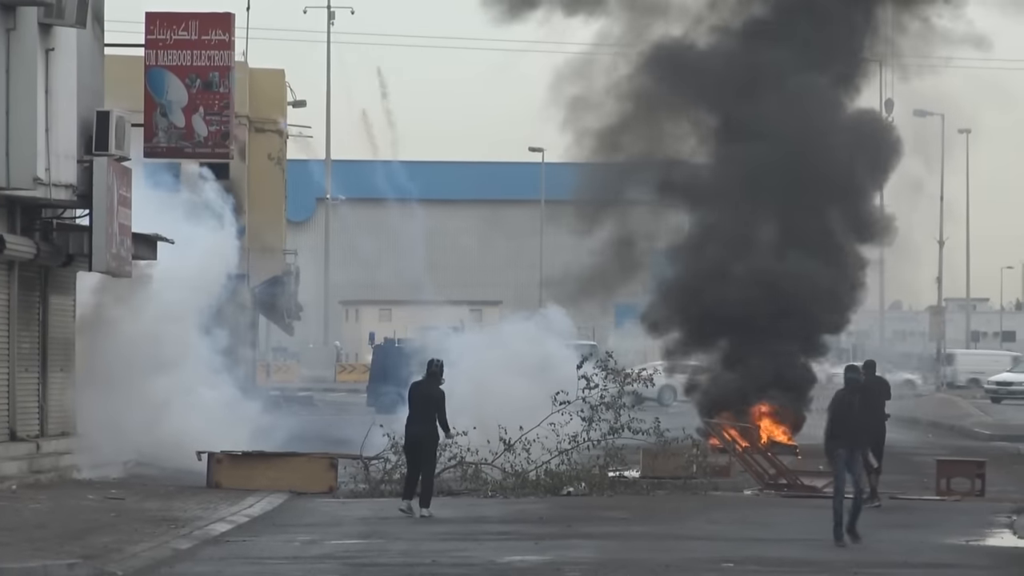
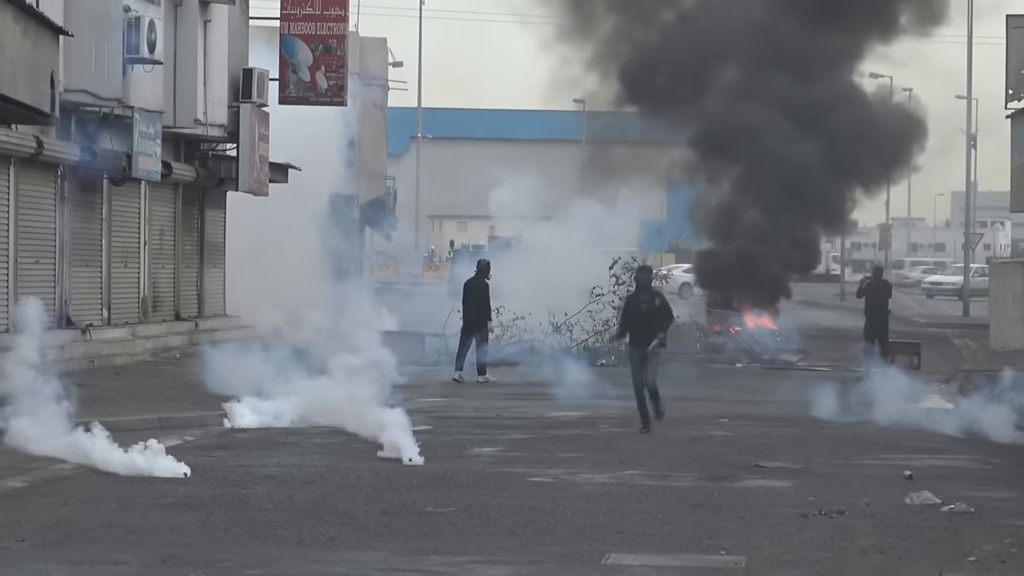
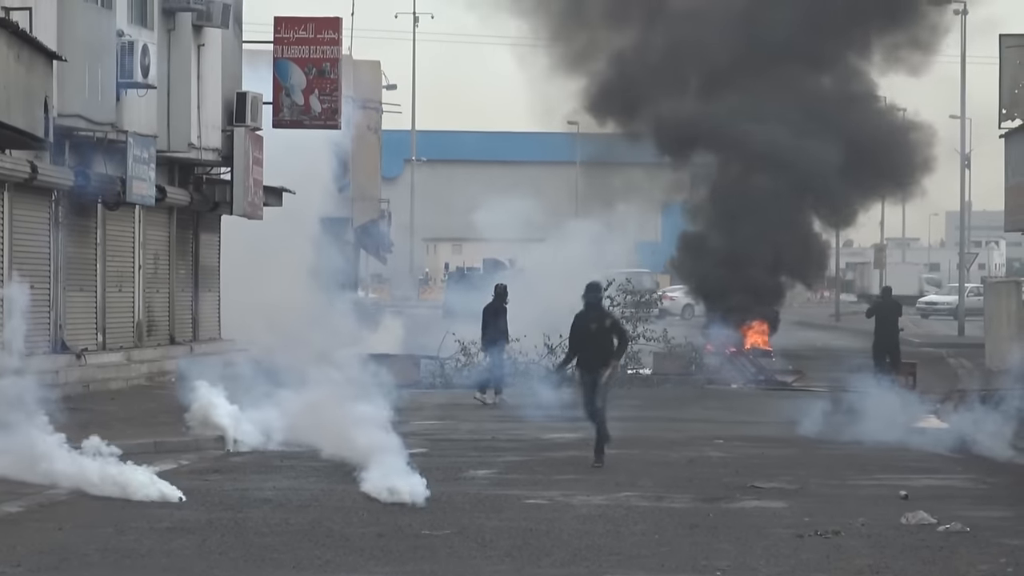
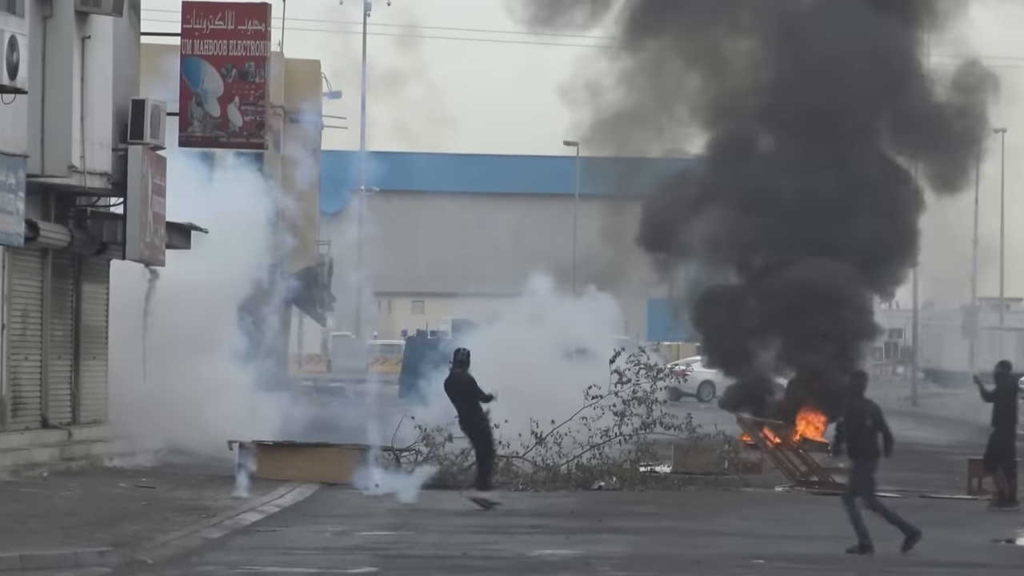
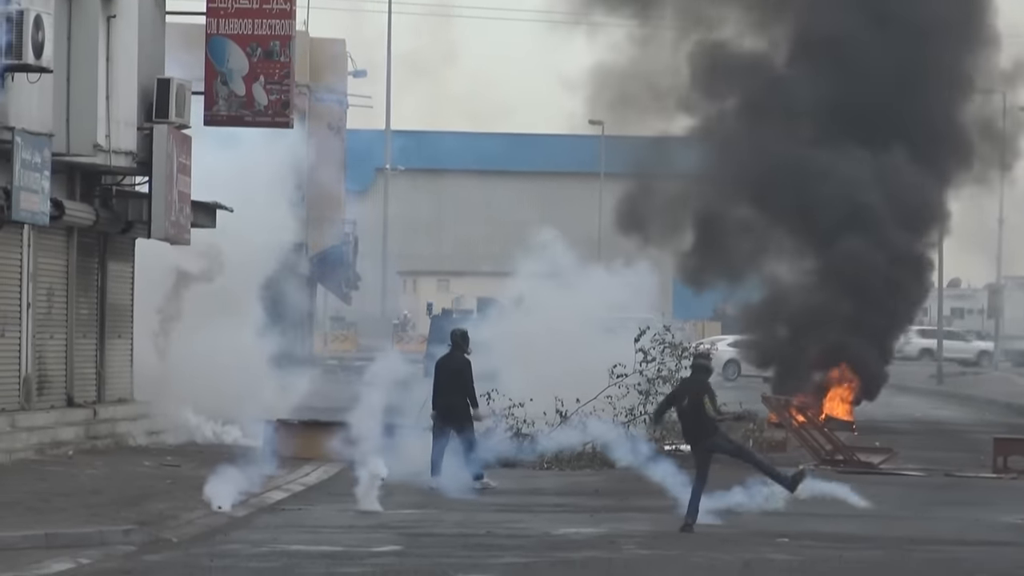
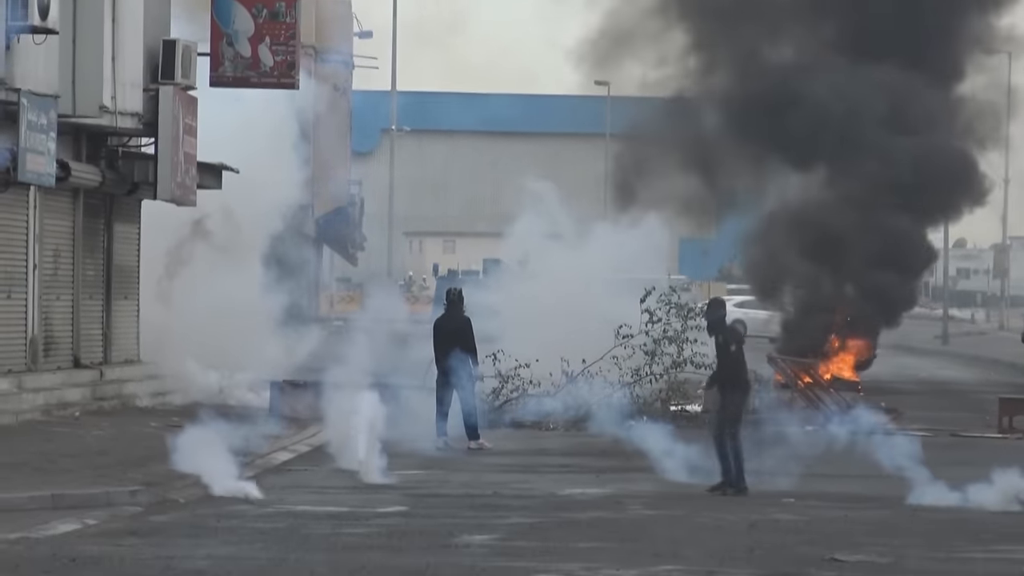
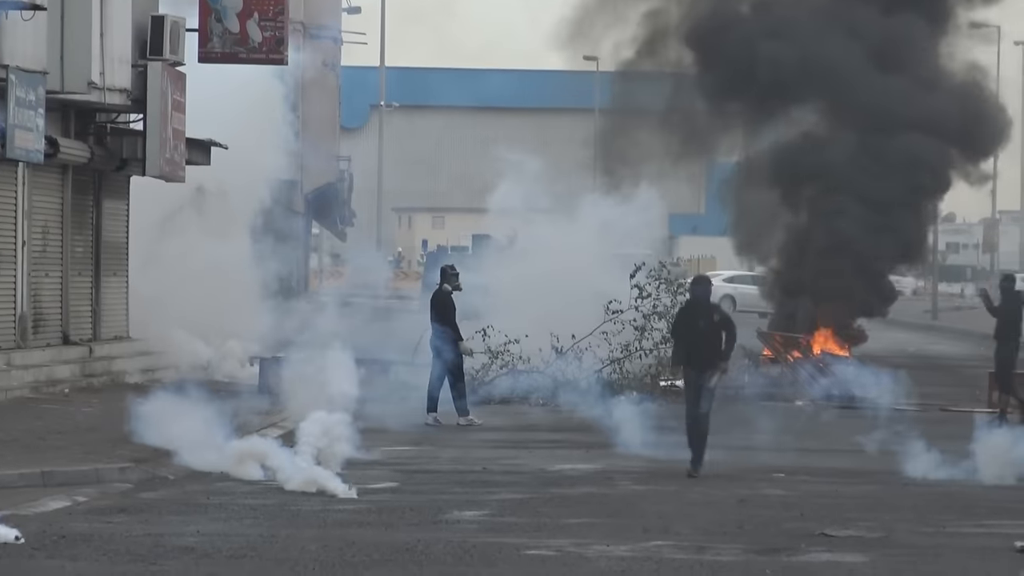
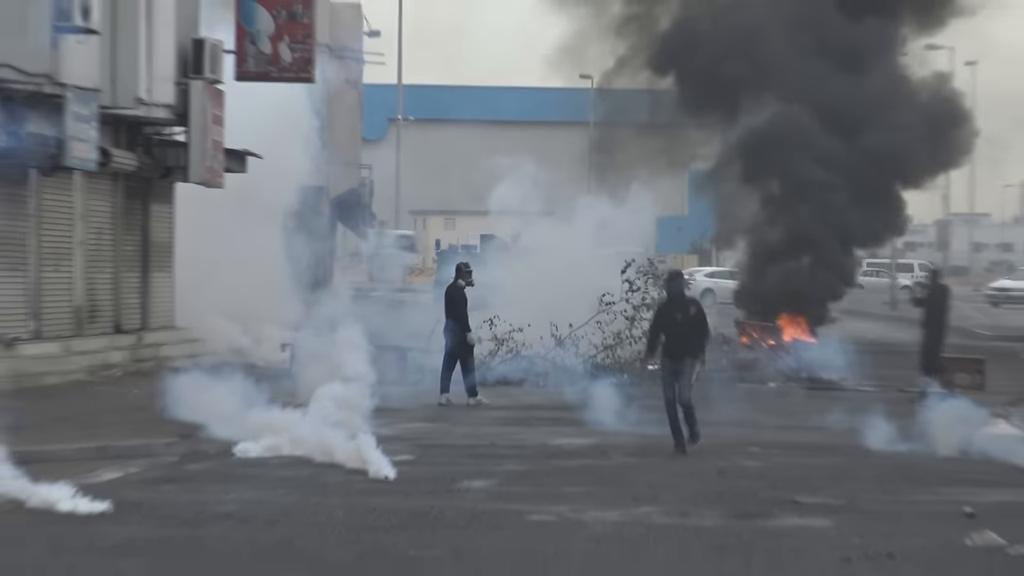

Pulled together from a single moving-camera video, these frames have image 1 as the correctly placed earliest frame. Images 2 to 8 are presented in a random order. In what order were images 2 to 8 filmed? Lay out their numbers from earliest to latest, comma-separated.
4, 5, 6, 7, 8, 2, 3
